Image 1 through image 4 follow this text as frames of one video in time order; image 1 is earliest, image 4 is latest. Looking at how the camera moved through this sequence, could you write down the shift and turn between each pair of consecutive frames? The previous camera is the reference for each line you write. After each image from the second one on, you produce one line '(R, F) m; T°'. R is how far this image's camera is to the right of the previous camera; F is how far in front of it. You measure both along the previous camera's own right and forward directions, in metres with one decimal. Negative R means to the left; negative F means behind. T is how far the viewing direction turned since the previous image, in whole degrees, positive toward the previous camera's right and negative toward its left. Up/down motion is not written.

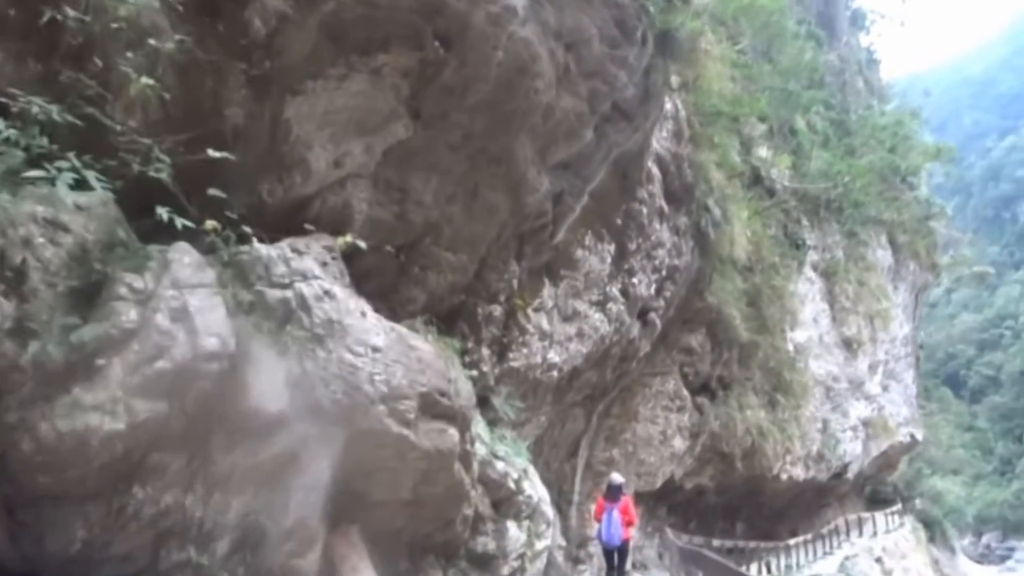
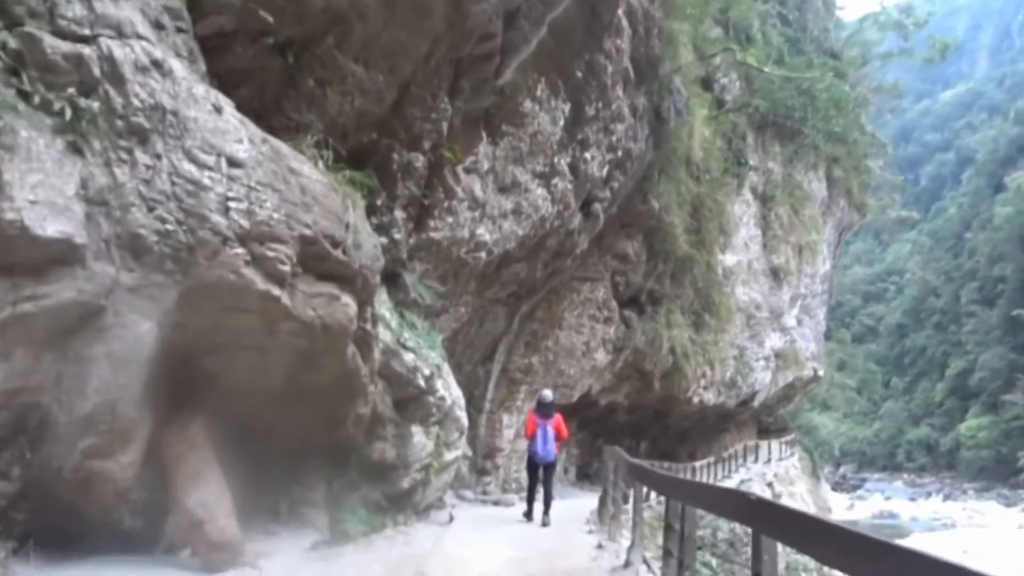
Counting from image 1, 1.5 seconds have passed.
(0.0, +2.2) m; +7°
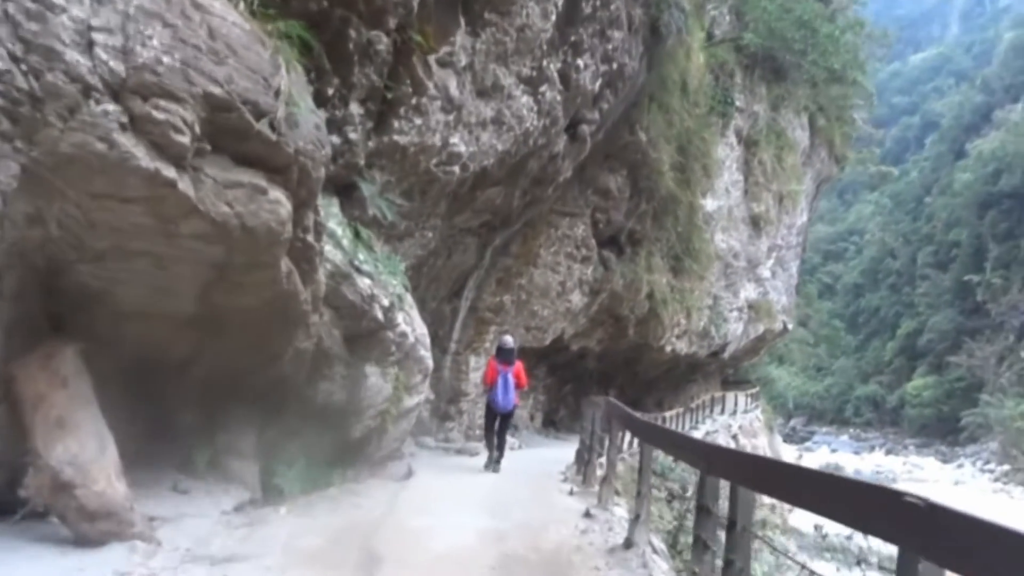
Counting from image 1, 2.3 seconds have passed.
(-0.1, +1.3) m; +3°
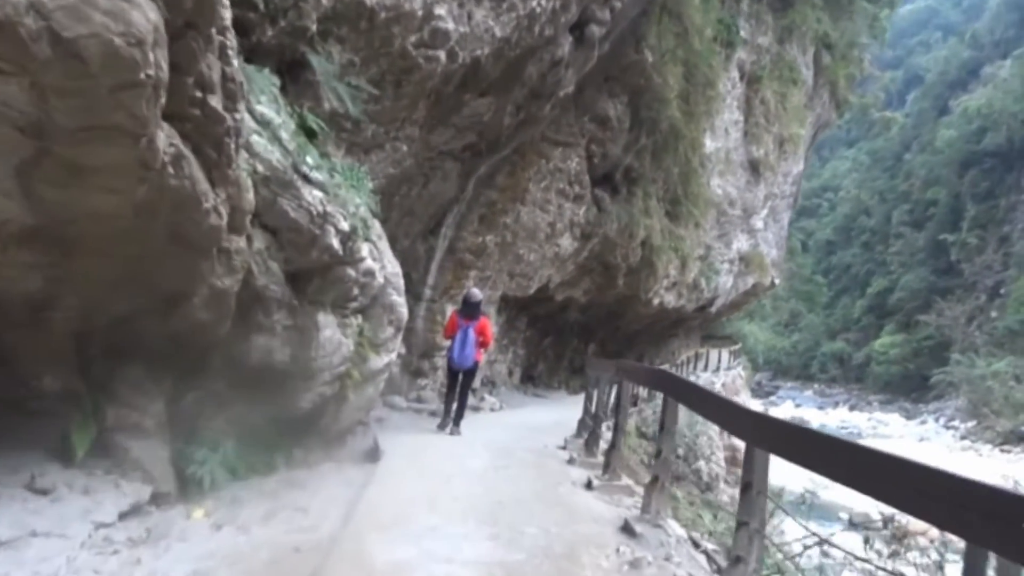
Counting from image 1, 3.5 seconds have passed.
(-0.3, +1.9) m; +2°
